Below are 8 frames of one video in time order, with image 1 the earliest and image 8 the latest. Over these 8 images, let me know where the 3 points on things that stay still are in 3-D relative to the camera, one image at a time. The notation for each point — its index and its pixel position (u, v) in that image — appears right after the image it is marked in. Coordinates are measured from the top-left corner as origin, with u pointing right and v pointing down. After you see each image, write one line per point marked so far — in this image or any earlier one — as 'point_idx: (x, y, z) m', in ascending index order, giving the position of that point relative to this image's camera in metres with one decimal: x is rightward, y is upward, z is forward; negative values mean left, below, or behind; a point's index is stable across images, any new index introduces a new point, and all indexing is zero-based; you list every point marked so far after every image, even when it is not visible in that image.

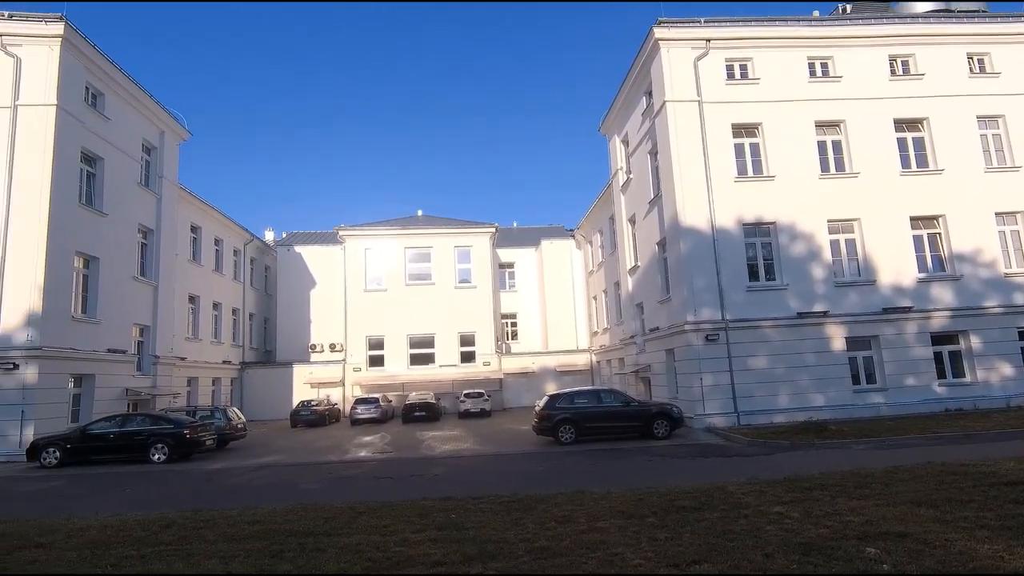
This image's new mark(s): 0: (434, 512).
0: (-1.0, -2.9, +7.1) m
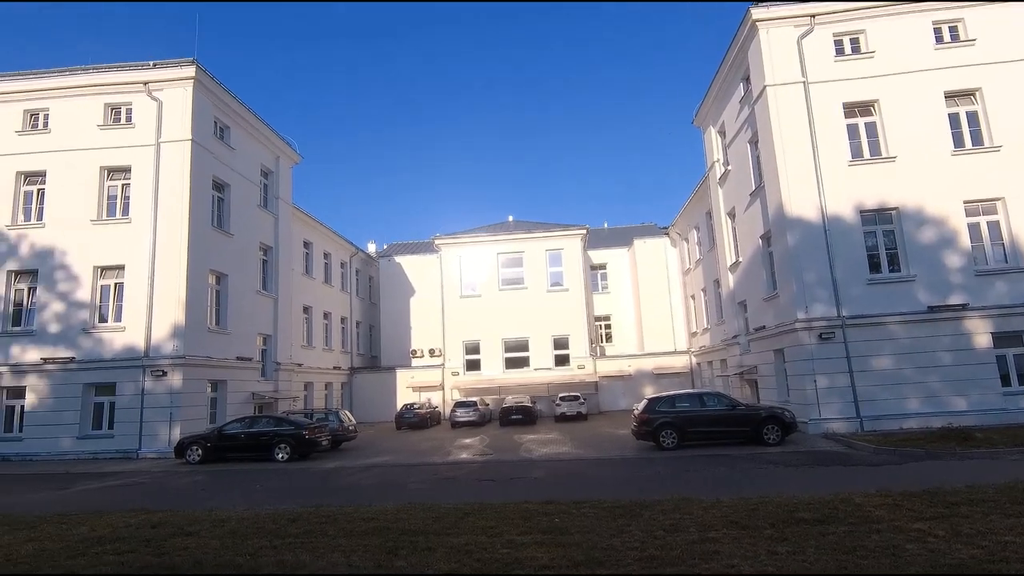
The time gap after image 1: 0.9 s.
0: (+0.3, -2.9, +7.1) m
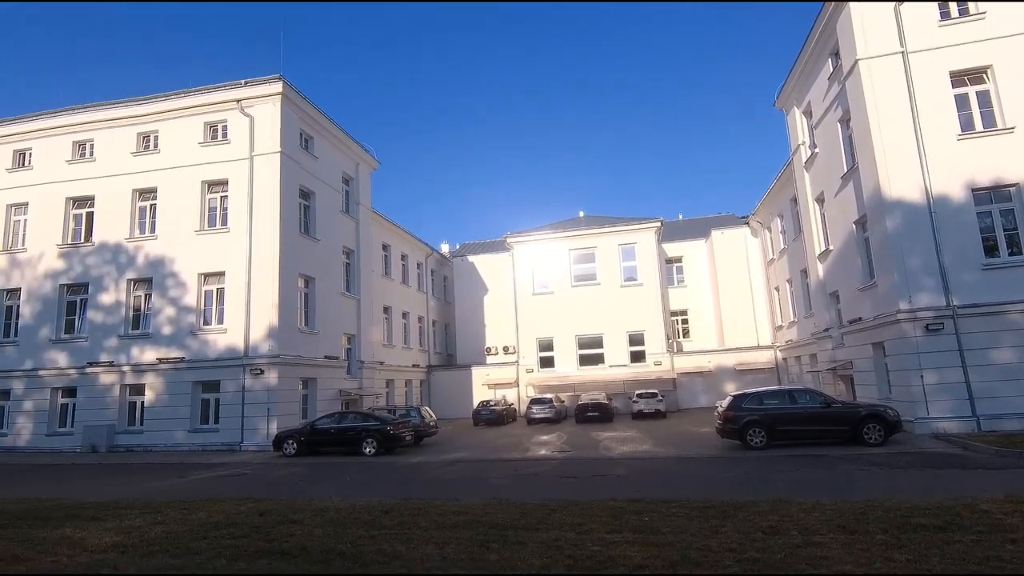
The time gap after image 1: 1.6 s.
0: (+1.5, -2.9, +7.0) m
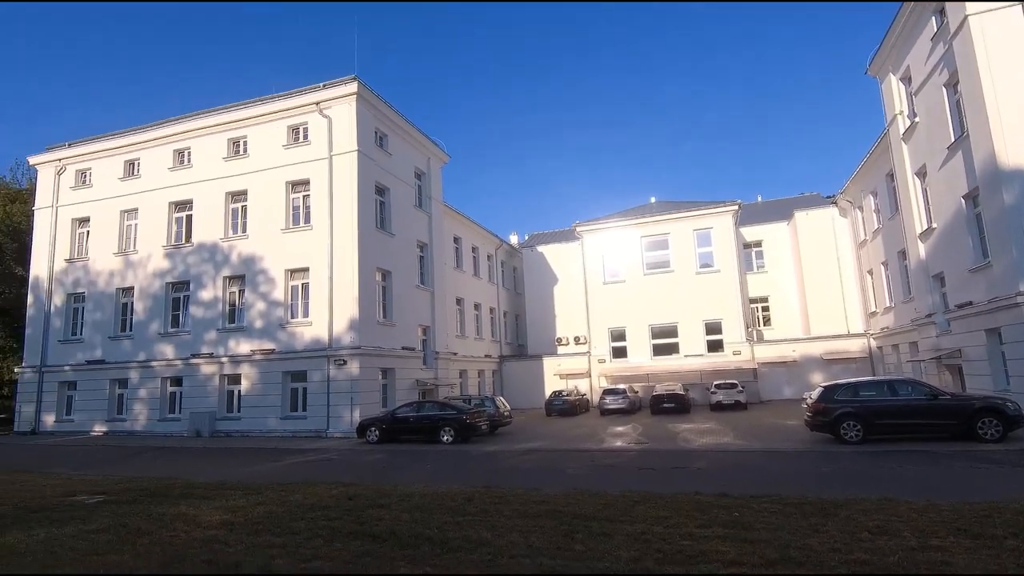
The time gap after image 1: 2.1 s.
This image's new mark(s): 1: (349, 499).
0: (+2.5, -2.7, +6.7) m
1: (-2.4, -3.1, +8.2) m
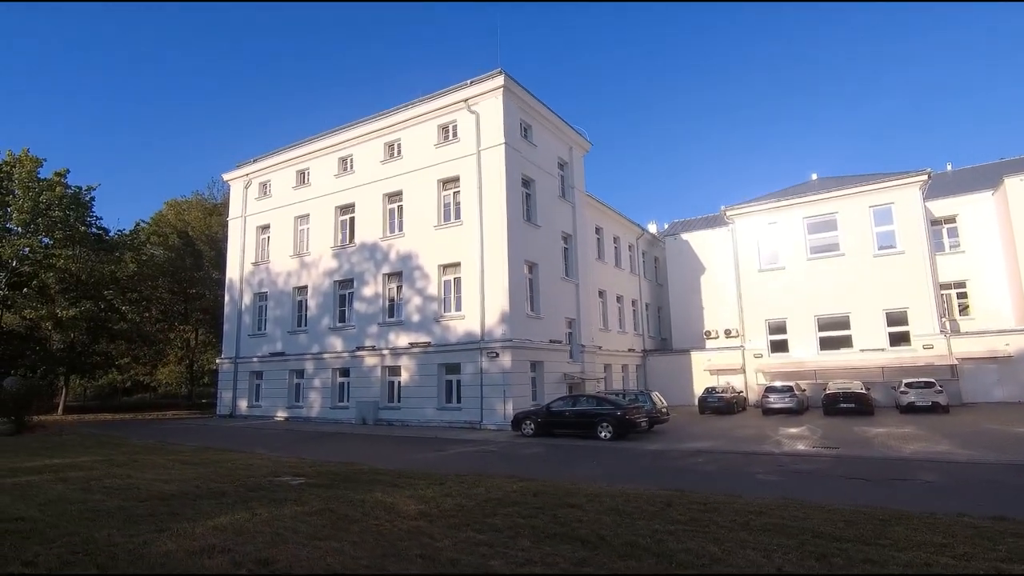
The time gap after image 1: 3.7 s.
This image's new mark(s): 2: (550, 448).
0: (+4.8, -2.4, +5.3) m
1: (+0.3, -3.0, +7.8) m
2: (+1.1, -4.4, +15.1) m
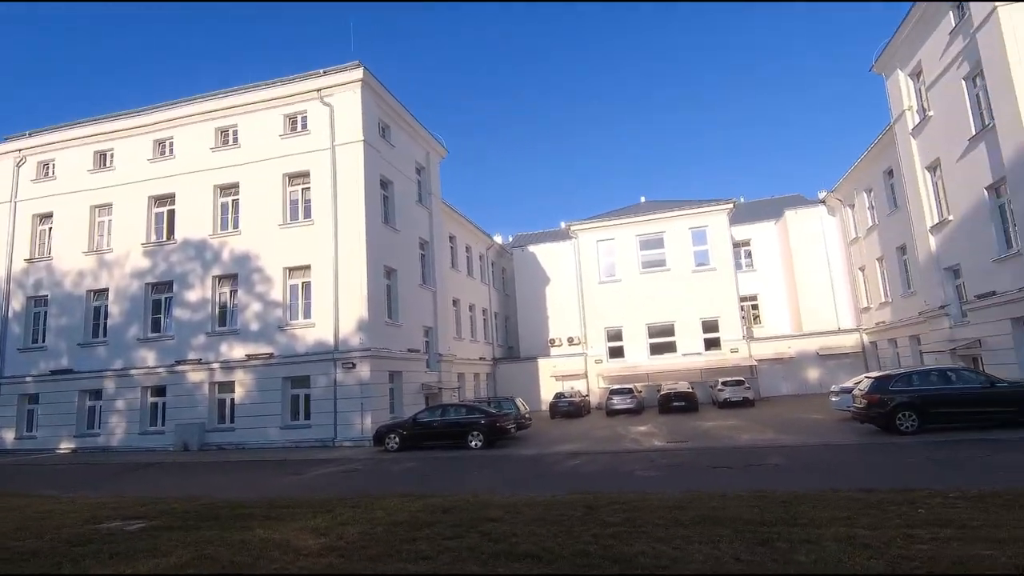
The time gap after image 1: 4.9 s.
0: (+4.1, -2.4, +6.0) m
1: (-0.9, -2.9, +7.1) m
2: (-2.3, -4.5, +14.3) m
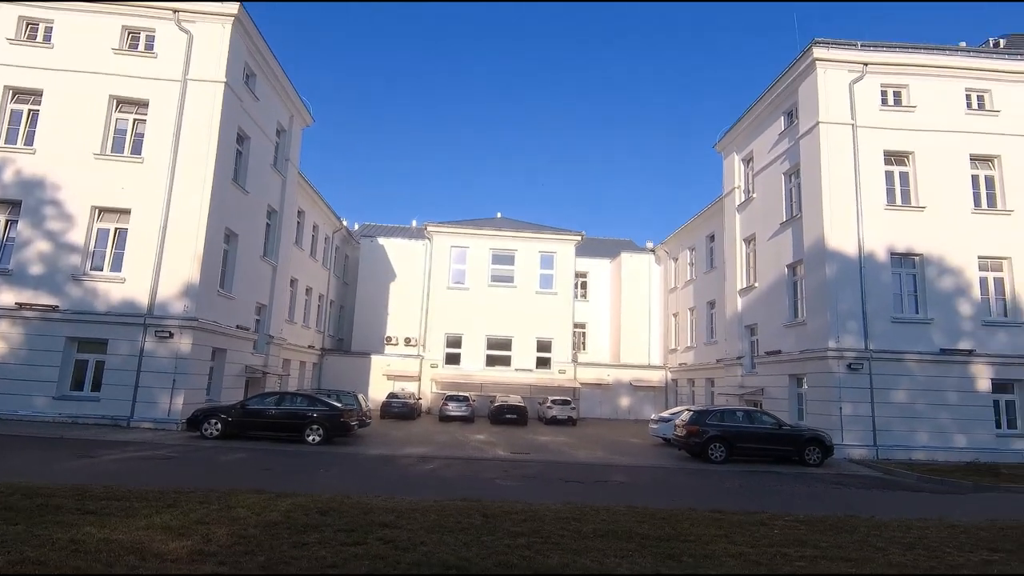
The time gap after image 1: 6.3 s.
0: (+3.0, -3.0, +6.9) m
1: (-2.1, -2.6, +6.3) m
2: (-6.0, -3.8, +12.7) m
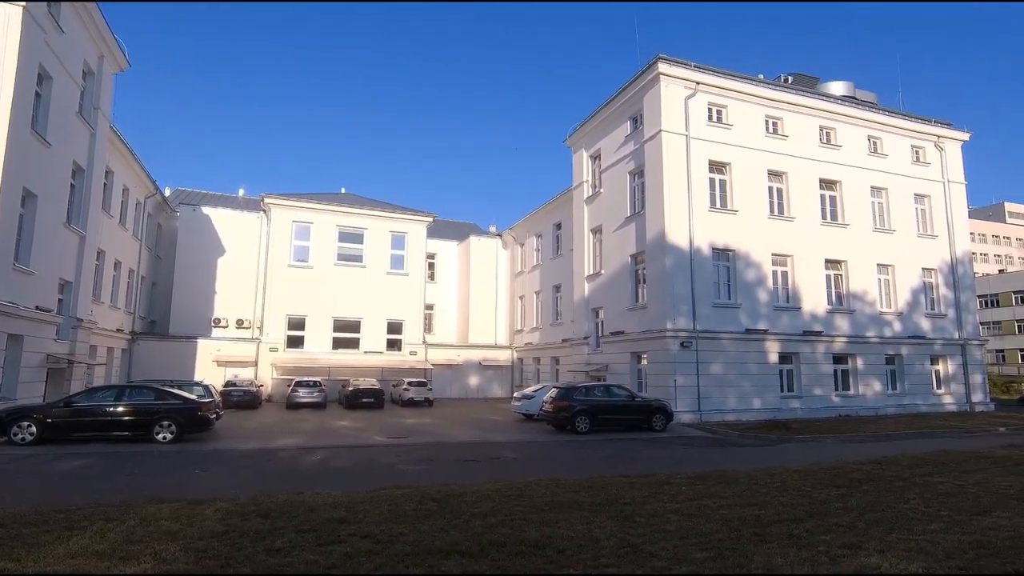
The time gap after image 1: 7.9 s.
0: (+2.1, -2.8, +7.9) m
1: (-2.5, -2.4, +5.8) m
2: (-8.2, -3.3, +10.7) m
